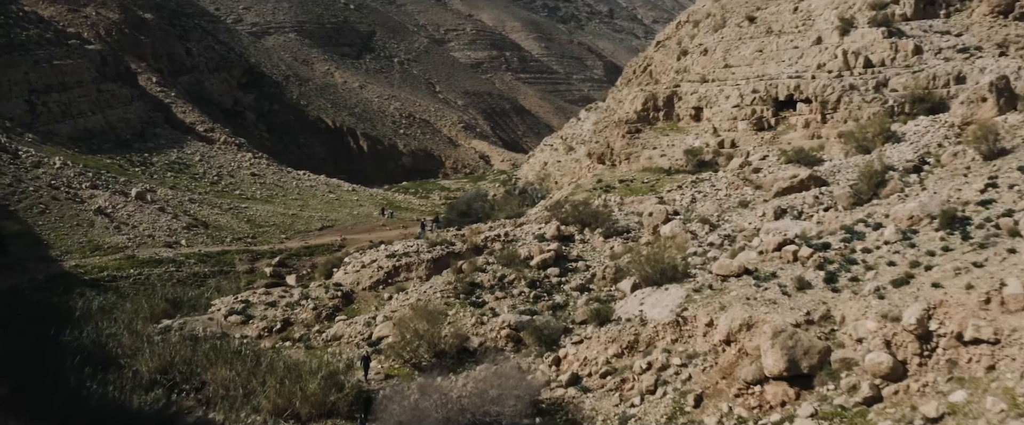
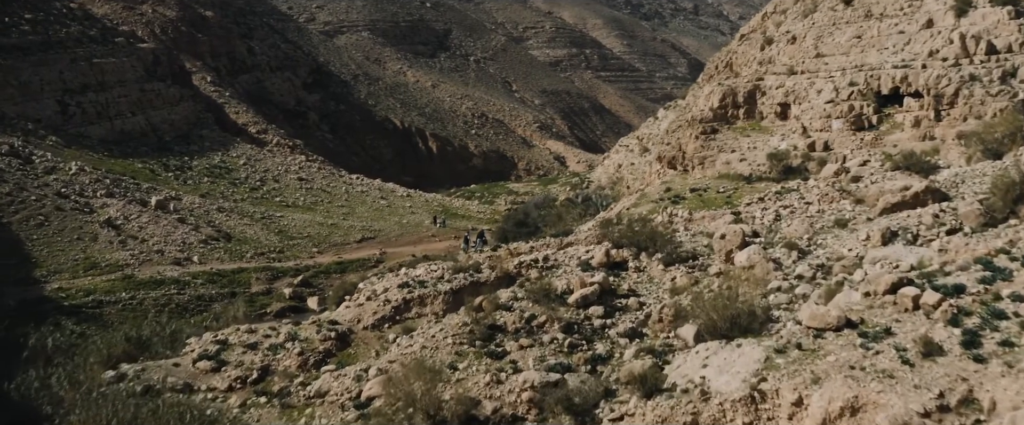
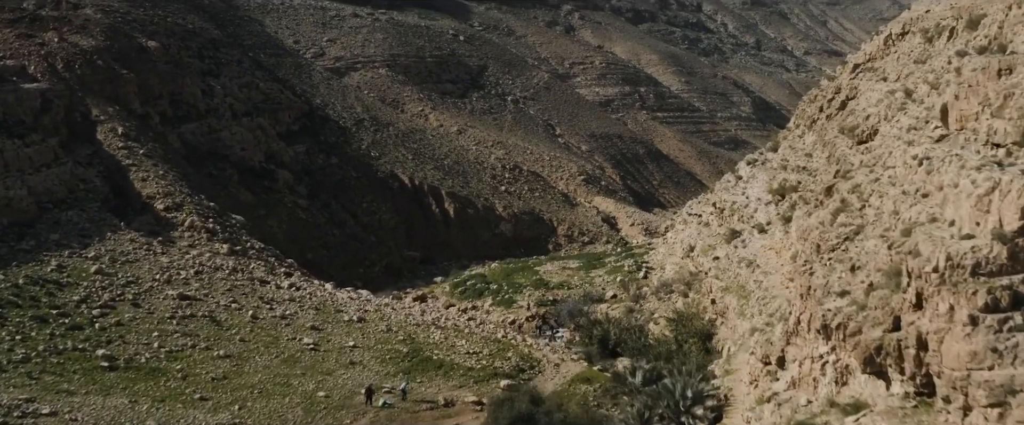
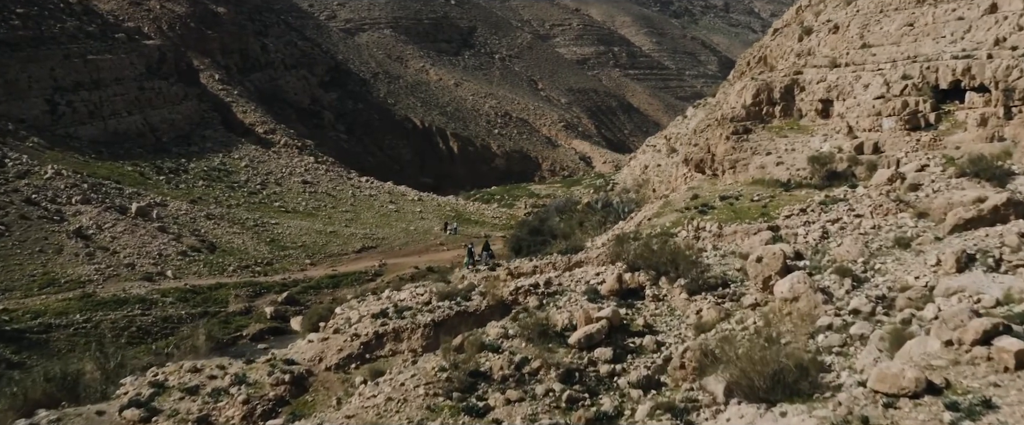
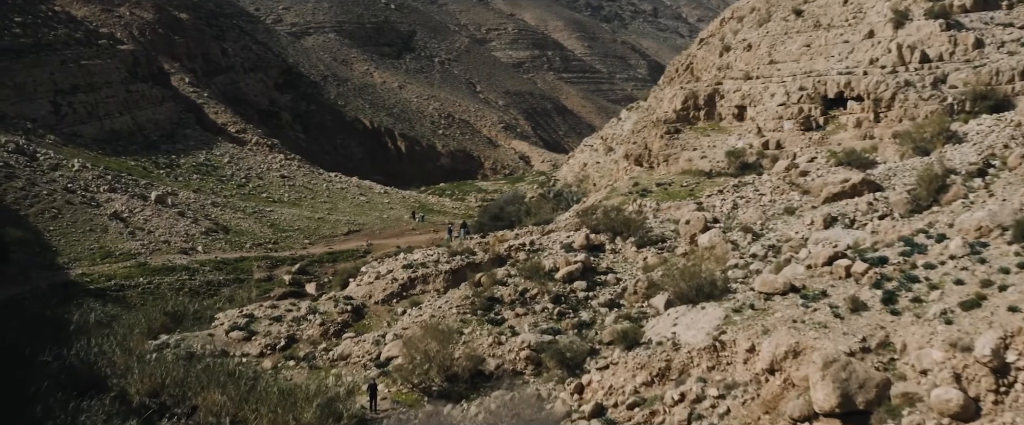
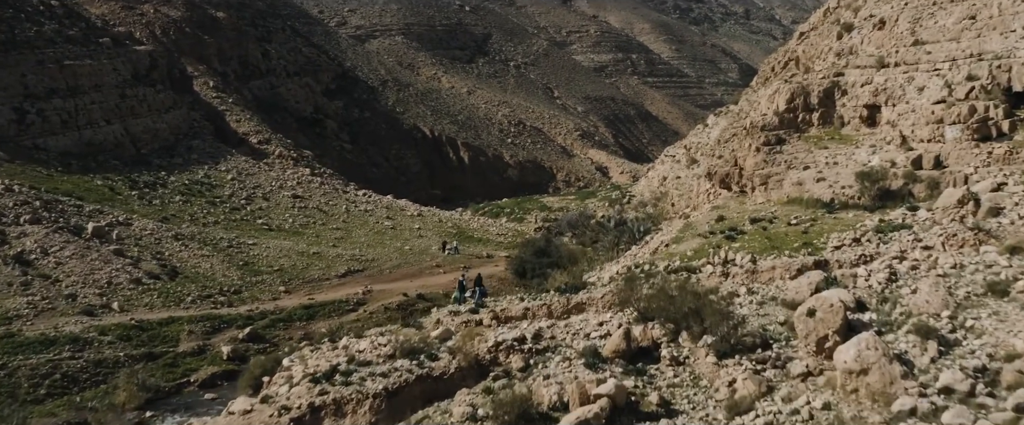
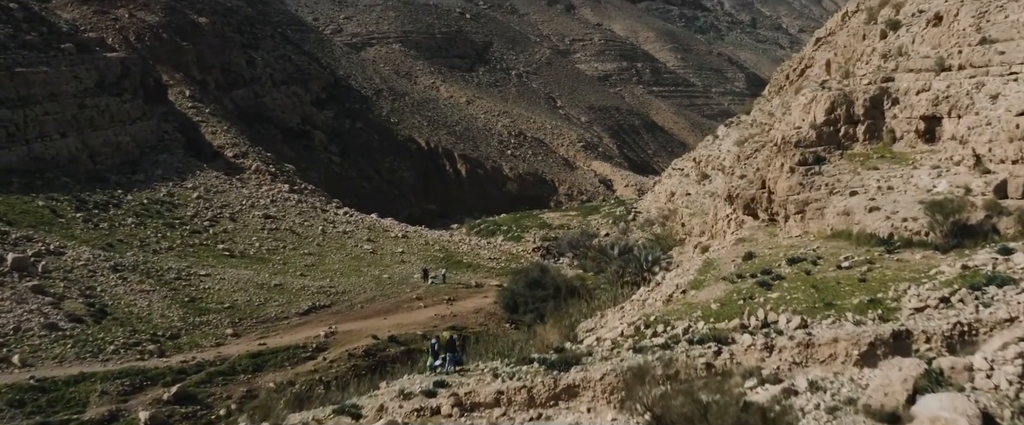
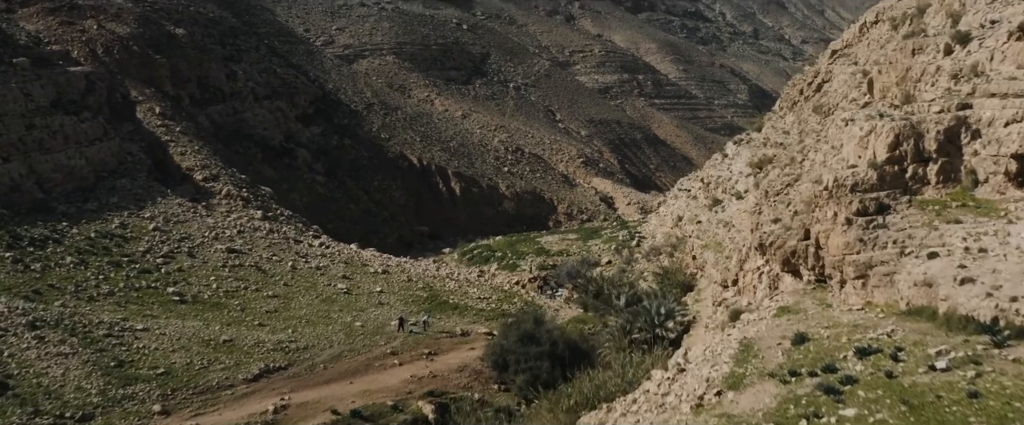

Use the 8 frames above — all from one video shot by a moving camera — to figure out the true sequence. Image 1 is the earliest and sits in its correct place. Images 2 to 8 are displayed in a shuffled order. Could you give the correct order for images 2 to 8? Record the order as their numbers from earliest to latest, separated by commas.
5, 2, 4, 6, 7, 8, 3
